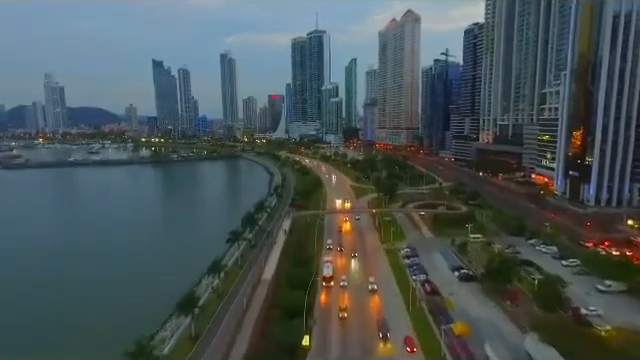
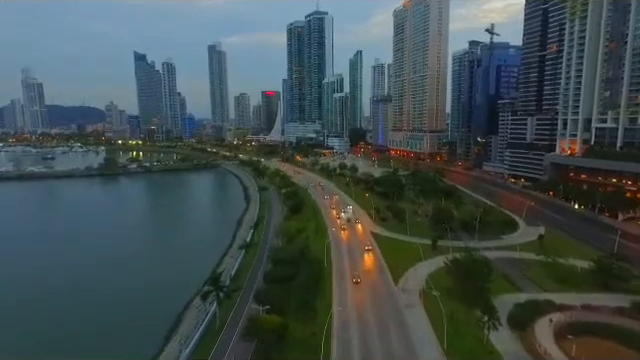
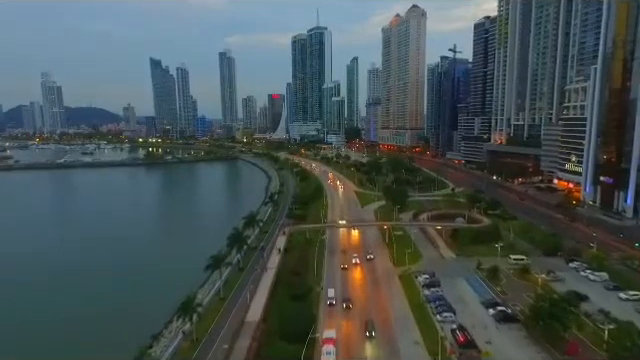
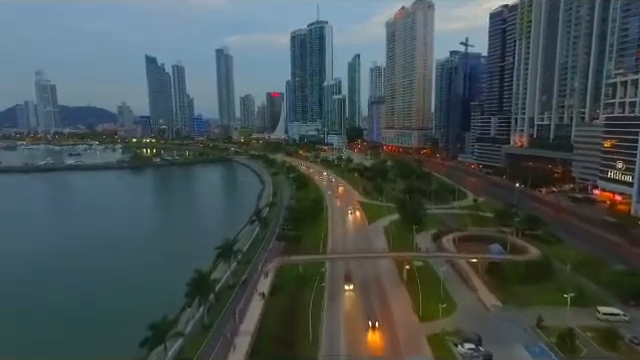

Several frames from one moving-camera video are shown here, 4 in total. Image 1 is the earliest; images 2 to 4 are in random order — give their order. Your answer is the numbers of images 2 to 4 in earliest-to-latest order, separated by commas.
3, 4, 2
